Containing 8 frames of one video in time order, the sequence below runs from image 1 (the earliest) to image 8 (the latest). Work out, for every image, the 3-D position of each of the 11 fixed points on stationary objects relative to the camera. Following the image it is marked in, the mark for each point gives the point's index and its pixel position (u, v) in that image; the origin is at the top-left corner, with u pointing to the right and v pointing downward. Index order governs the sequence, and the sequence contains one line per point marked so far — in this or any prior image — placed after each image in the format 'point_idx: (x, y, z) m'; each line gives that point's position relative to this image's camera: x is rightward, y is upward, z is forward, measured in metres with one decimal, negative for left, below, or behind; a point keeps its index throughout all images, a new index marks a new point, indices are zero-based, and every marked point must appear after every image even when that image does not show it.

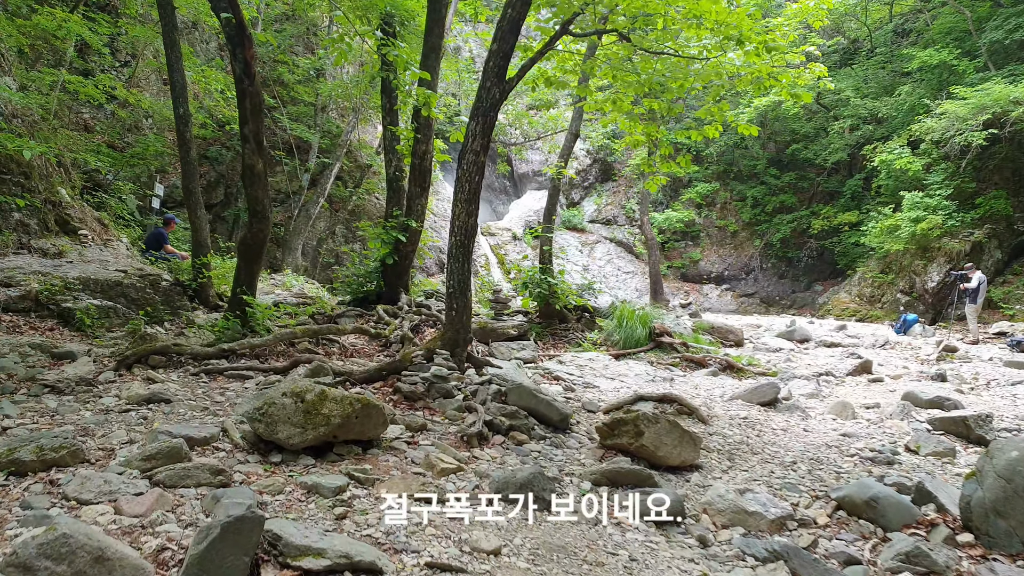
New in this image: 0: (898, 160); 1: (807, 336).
0: (+8.4, +2.8, +17.0) m
1: (+3.8, -0.6, +10.1) m
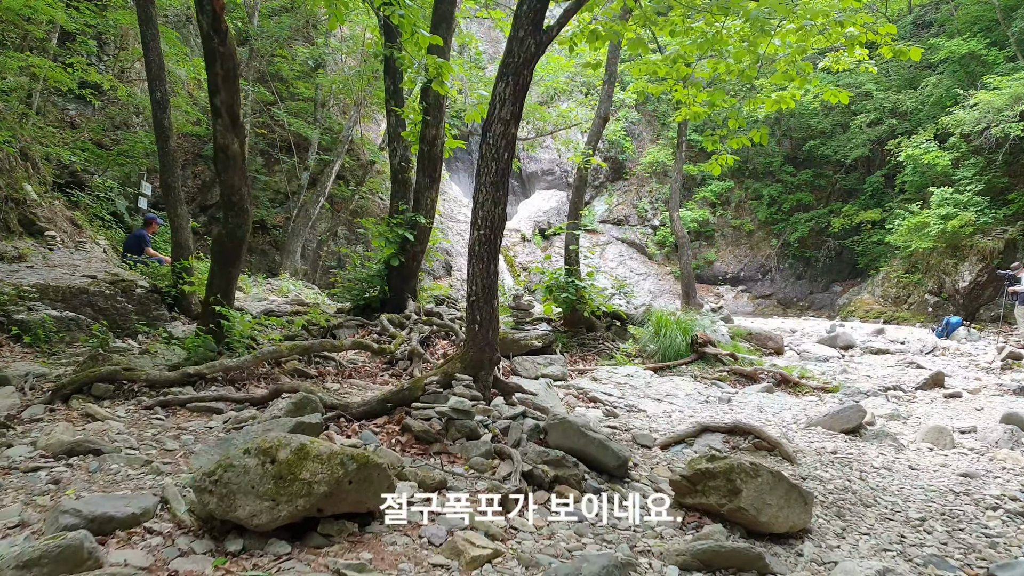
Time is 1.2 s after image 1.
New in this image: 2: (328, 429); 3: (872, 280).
0: (+8.6, +2.8, +16.1) m
1: (+4.0, -0.6, +9.3) m
2: (-0.7, -0.5, +2.8) m
3: (+9.1, +0.2, +19.5) m
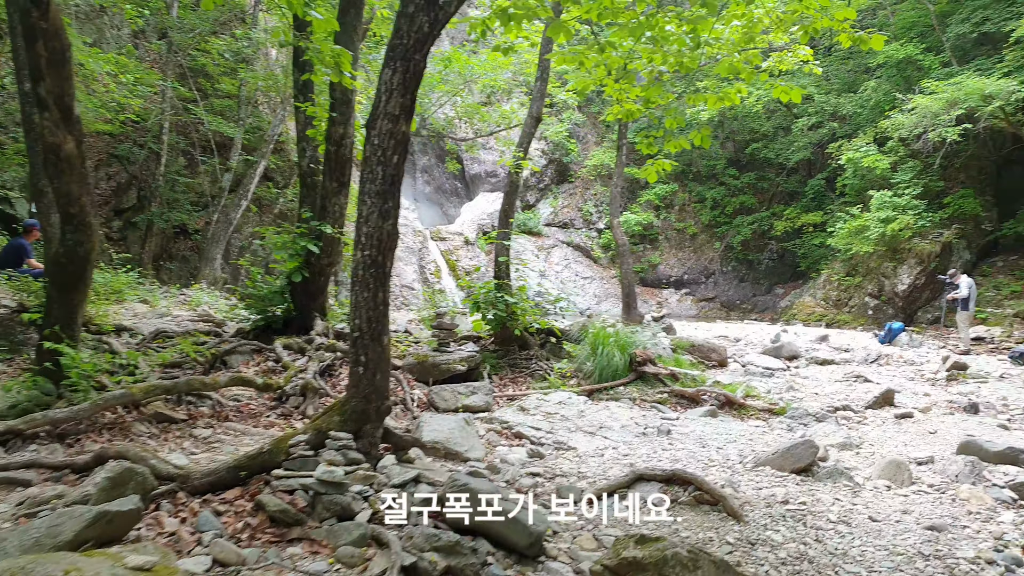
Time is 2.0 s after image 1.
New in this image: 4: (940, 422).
0: (+7.3, +2.7, +16.1) m
1: (+3.3, -0.7, +8.9) m
2: (-1.0, -0.6, +2.2) m
3: (+7.6, +0.1, +19.5) m
4: (+2.9, -0.9, +5.3) m
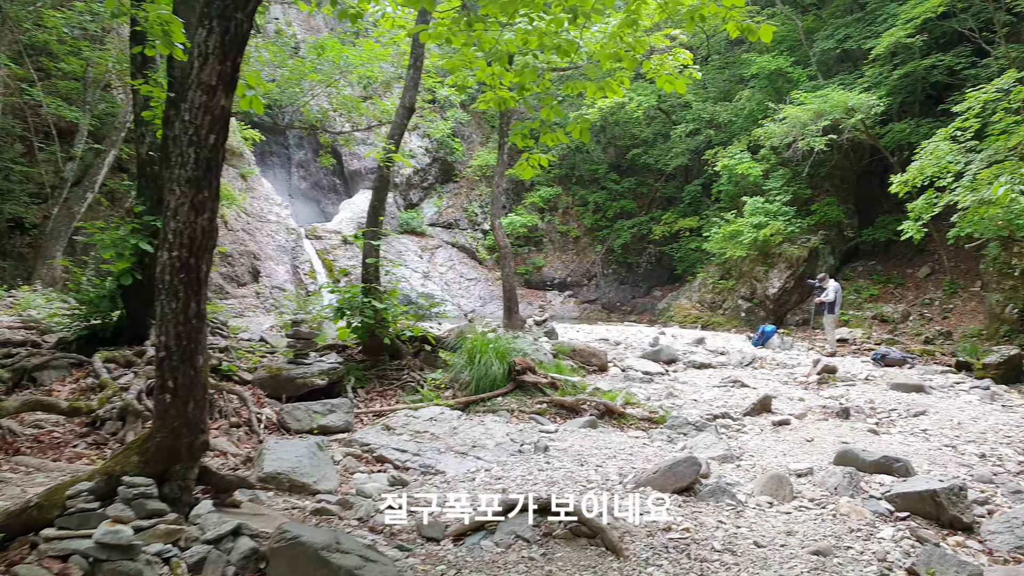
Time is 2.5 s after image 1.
0: (+4.8, +2.6, +16.6) m
1: (+1.9, -0.8, +8.9) m
2: (-1.4, -0.6, +1.6) m
3: (+4.6, +0.1, +20.0) m
4: (+2.1, -1.0, +5.3) m
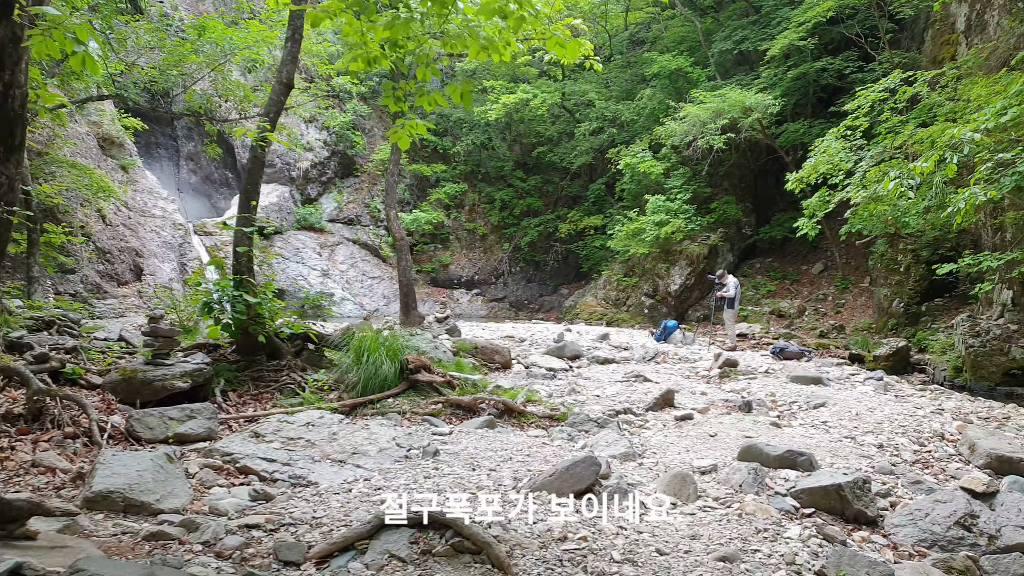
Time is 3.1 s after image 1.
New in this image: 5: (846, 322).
0: (+2.8, +2.7, +16.7) m
1: (+0.7, -0.7, +8.7) m
2: (-1.6, -0.6, +1.1) m
3: (+2.2, +0.1, +20.1) m
4: (+1.4, -0.9, +5.1) m
5: (+6.0, -0.6, +13.9) m
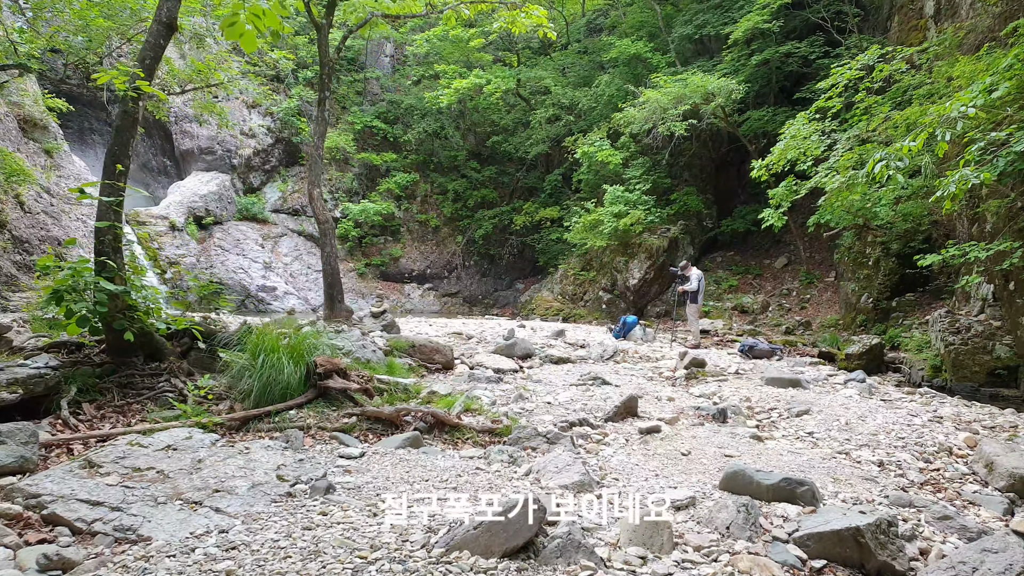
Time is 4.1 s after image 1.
0: (+1.8, +2.8, +15.9) m
1: (+0.2, -0.6, +7.9) m
2: (-1.7, -0.5, +0.1) m
3: (+1.0, +0.3, +19.3) m
4: (+1.0, -0.8, +4.3) m
5: (+5.1, -0.5, +13.3) m
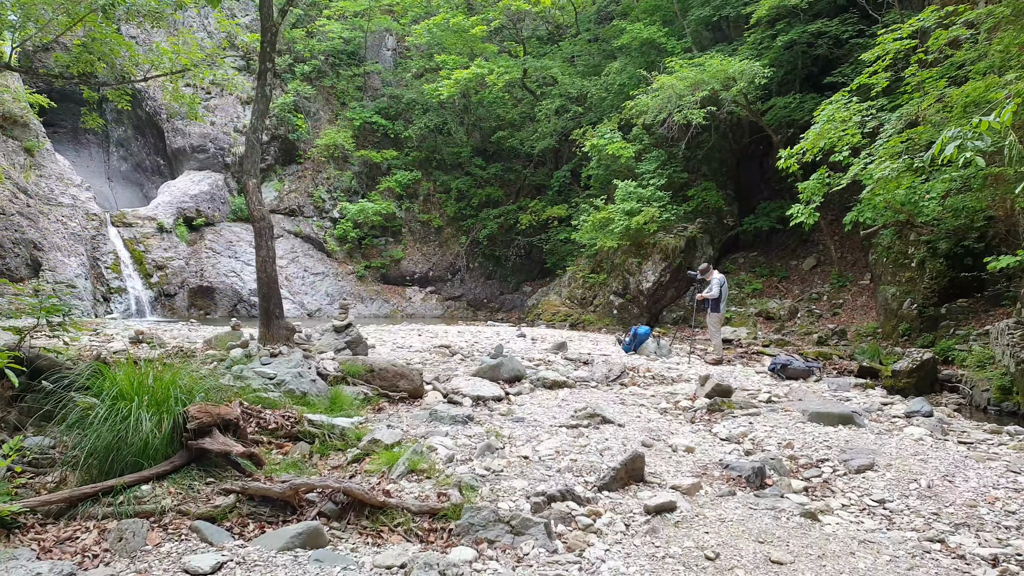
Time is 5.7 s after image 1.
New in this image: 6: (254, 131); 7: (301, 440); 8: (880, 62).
0: (+1.8, +2.7, +14.6) m
1: (+0.1, -0.7, +6.6) m
2: (-2.0, -0.6, -1.1) m
3: (+1.1, +0.2, +18.0) m
4: (+0.8, -0.9, +3.1) m
5: (+5.1, -0.6, +12.0) m
6: (-1.8, +1.1, +5.4) m
7: (-1.1, -0.8, +4.0) m
8: (+3.9, +2.4, +8.2) m
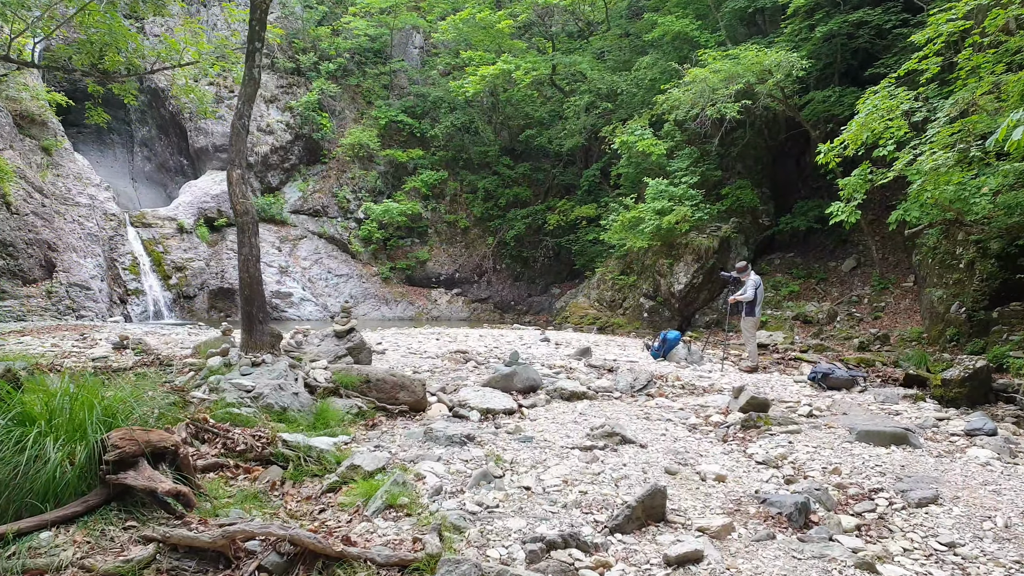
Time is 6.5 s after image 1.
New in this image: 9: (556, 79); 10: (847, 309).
0: (+2.3, +2.7, +14.0) m
1: (+0.2, -0.7, +6.1) m
2: (-2.2, -0.6, -1.6) m
3: (+1.7, +0.1, +17.4) m
4: (+0.8, -0.9, +2.5) m
5: (+5.5, -0.6, +11.2) m
6: (-1.7, +1.1, +4.9) m
7: (-1.1, -0.8, +3.5) m
8: (+4.0, +2.4, +7.5) m
9: (+1.1, +5.2, +19.3) m
10: (+5.4, -0.3, +12.5) m
